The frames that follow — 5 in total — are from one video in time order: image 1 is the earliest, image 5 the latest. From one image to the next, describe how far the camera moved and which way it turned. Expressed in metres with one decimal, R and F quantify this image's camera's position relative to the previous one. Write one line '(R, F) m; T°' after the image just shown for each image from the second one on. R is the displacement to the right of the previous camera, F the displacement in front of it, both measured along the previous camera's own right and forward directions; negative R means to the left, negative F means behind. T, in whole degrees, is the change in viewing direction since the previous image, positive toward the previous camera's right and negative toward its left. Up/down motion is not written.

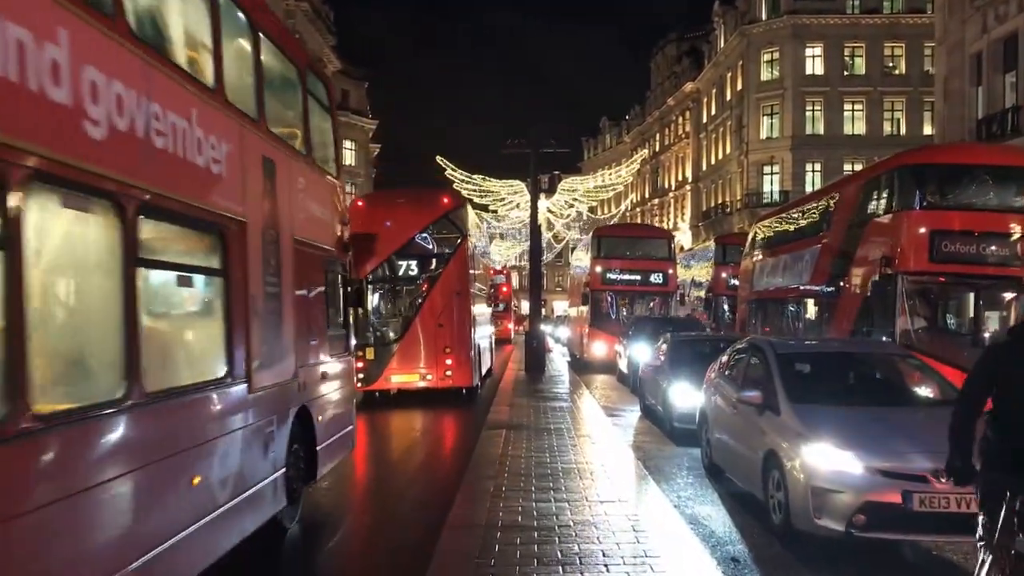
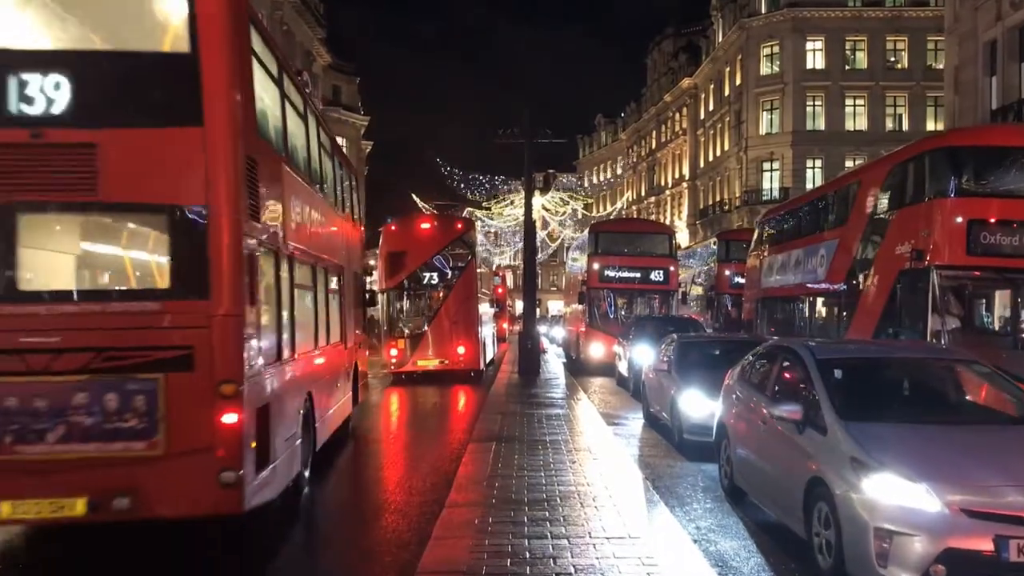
(0.0, +1.3) m; 0°
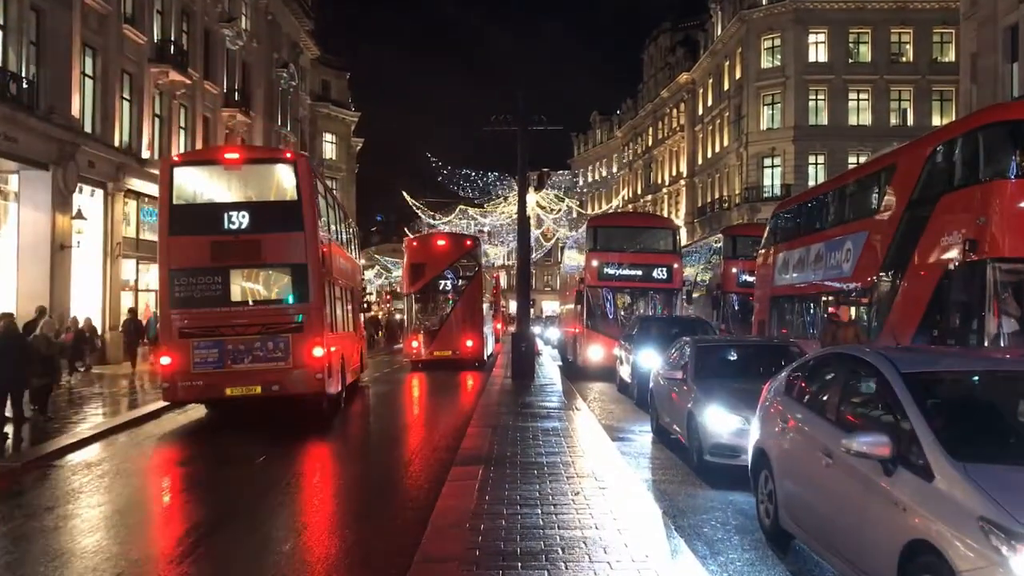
(0.0, +1.6) m; 0°
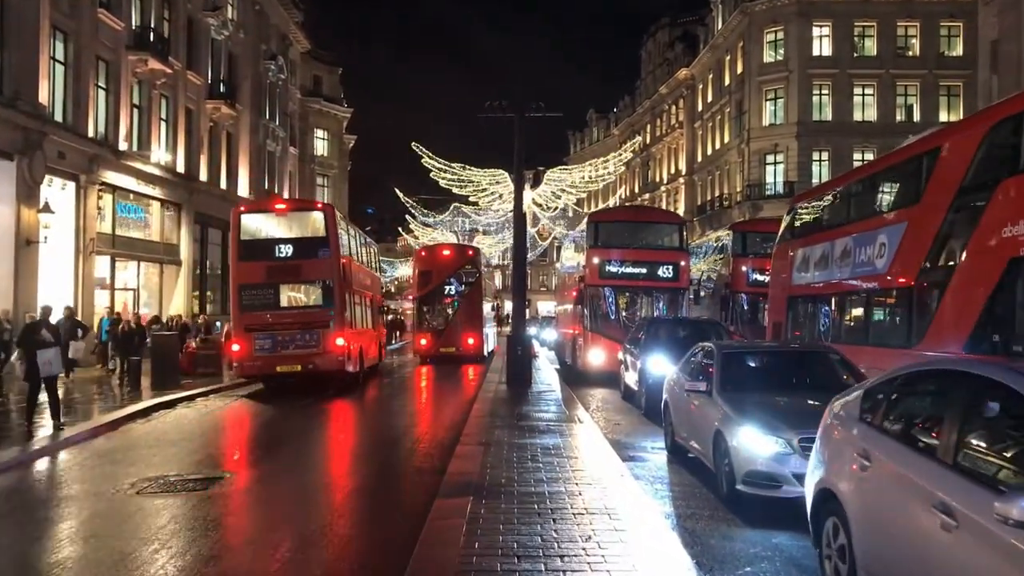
(0.0, +1.5) m; 0°
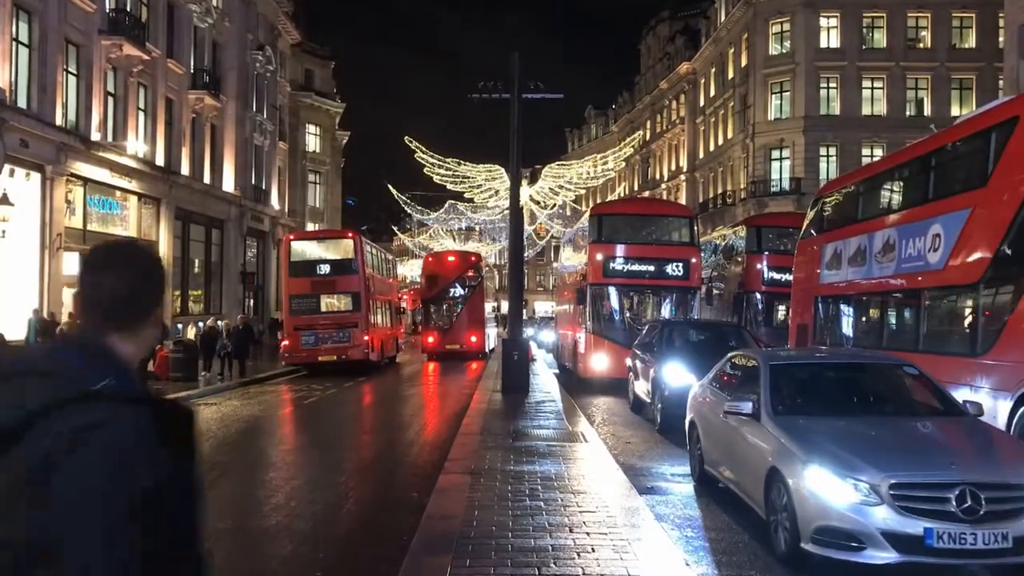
(0.0, +1.8) m; 0°
